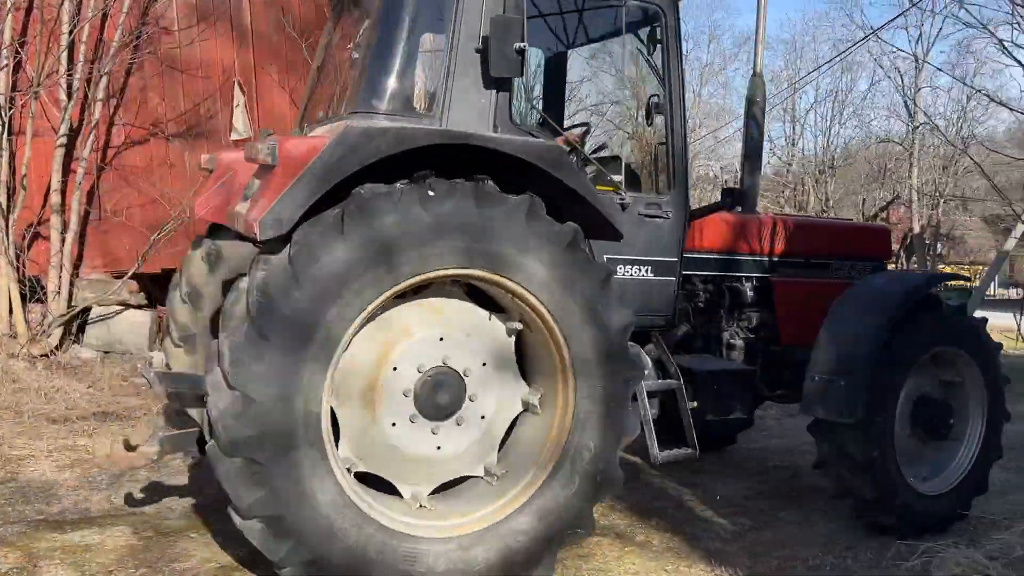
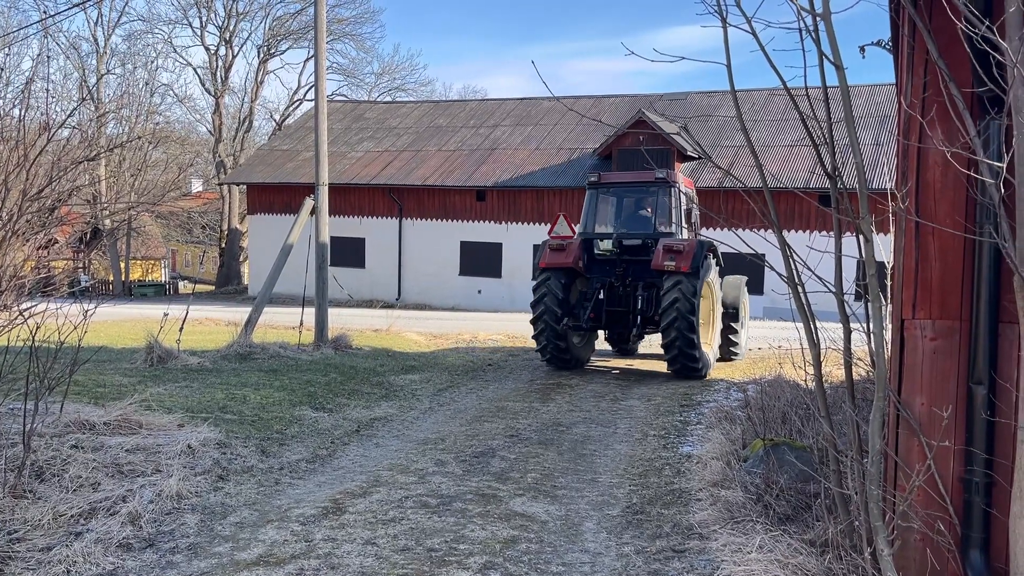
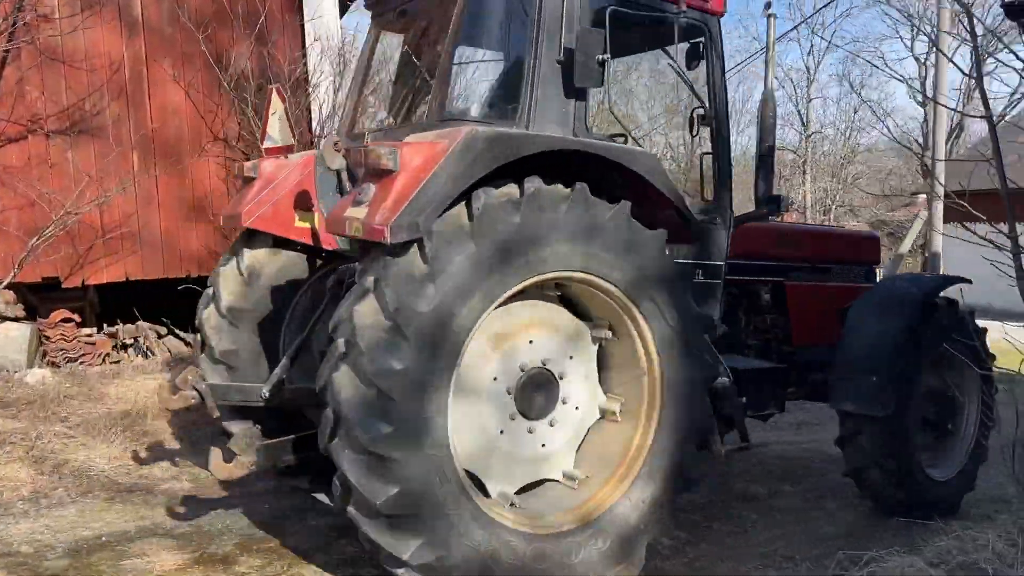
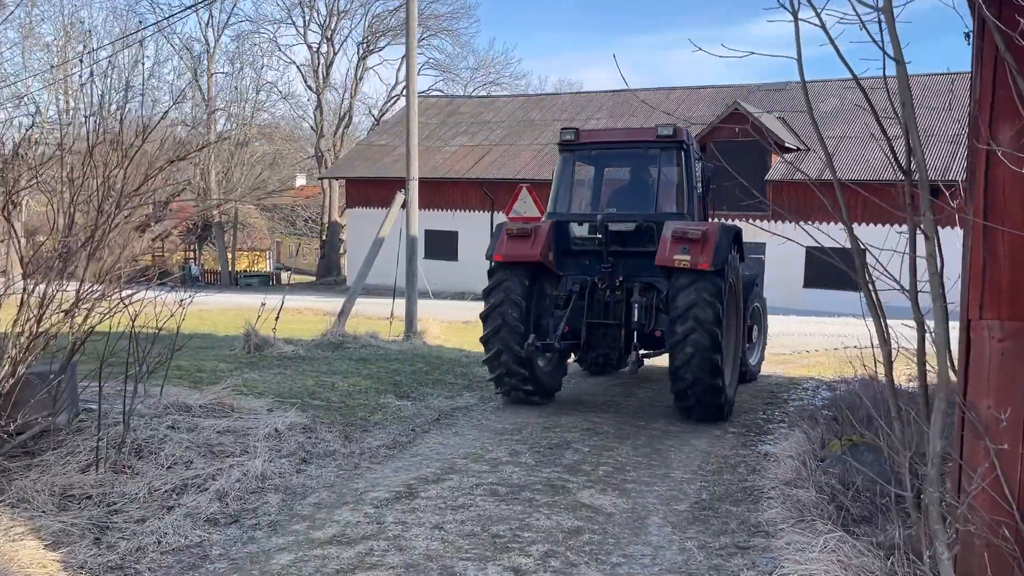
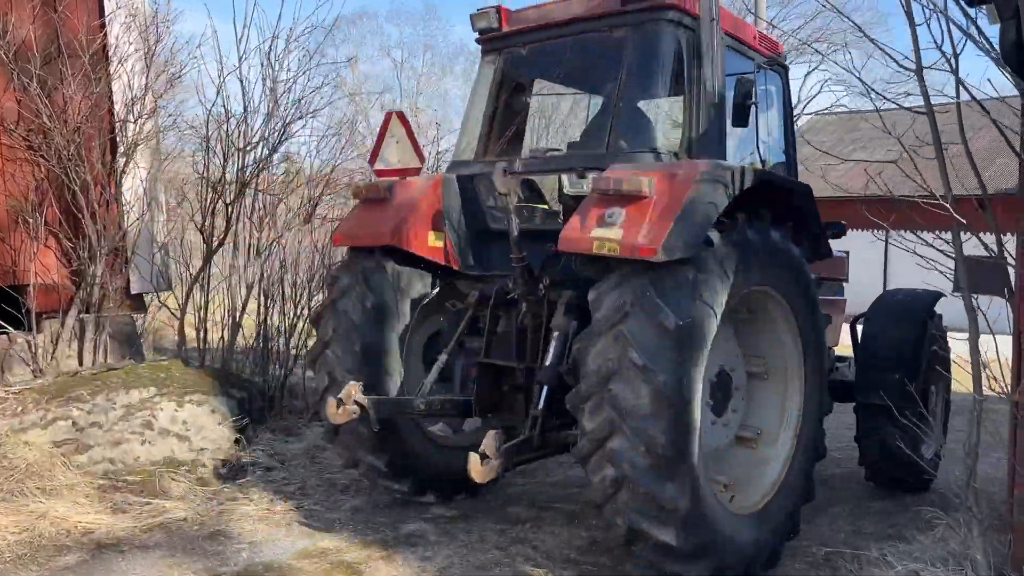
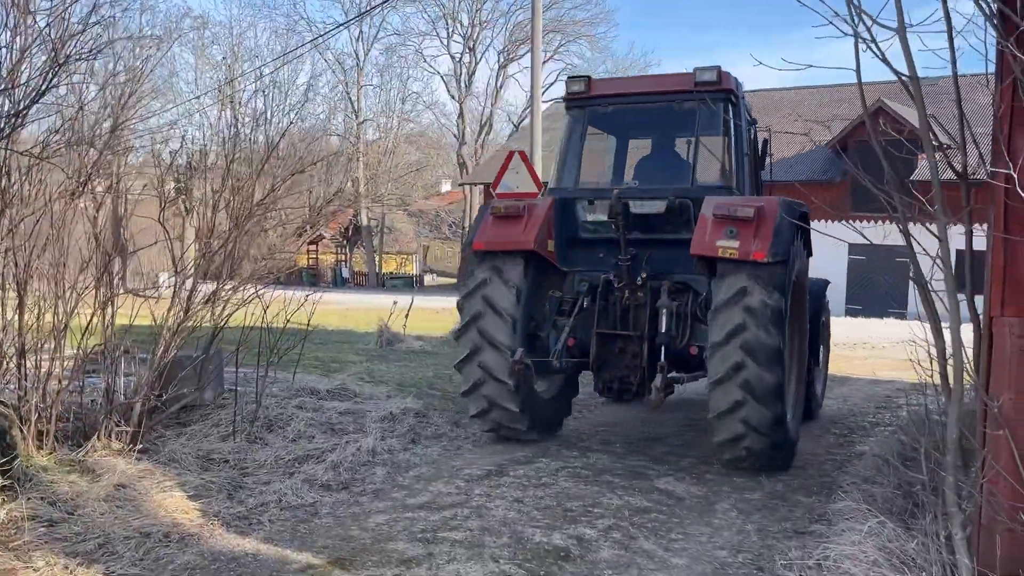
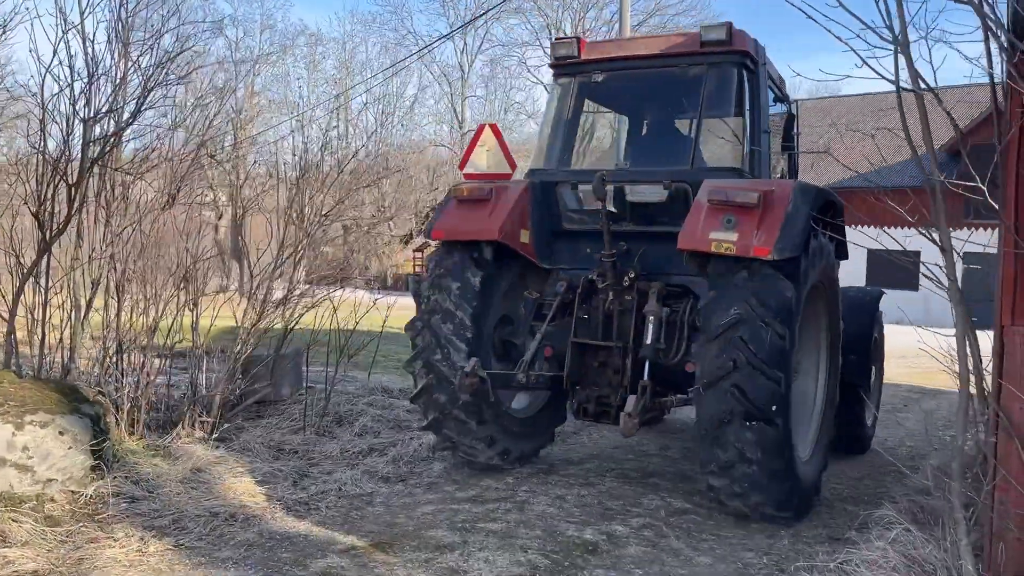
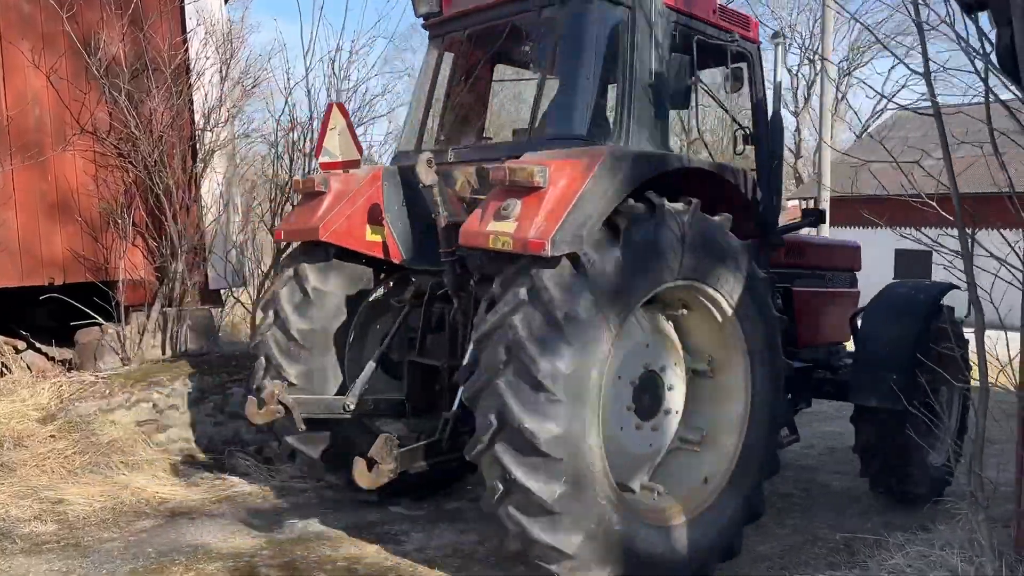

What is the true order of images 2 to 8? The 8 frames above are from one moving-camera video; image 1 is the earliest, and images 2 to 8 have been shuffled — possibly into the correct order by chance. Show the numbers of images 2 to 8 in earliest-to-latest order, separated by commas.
3, 8, 5, 7, 6, 4, 2
